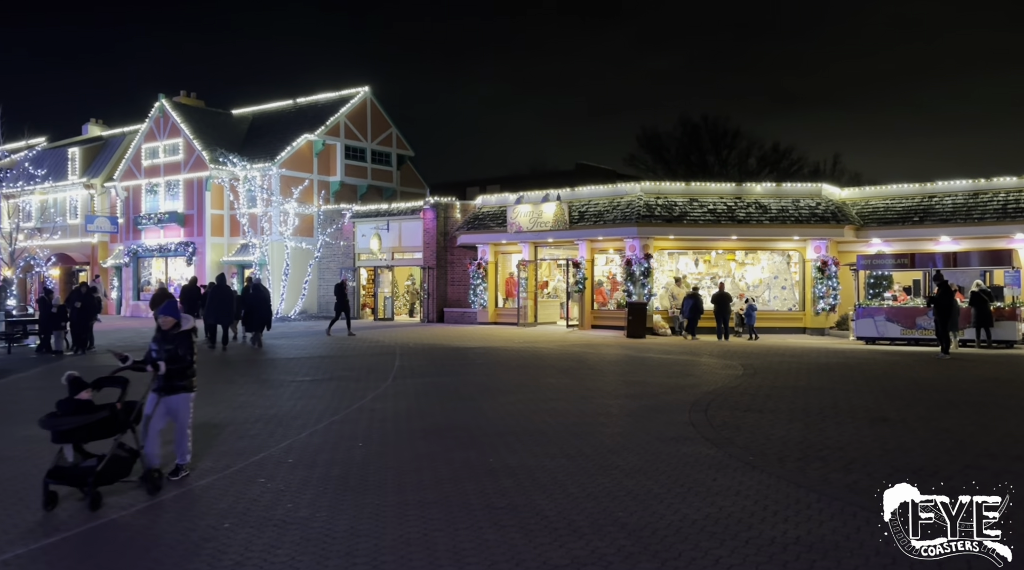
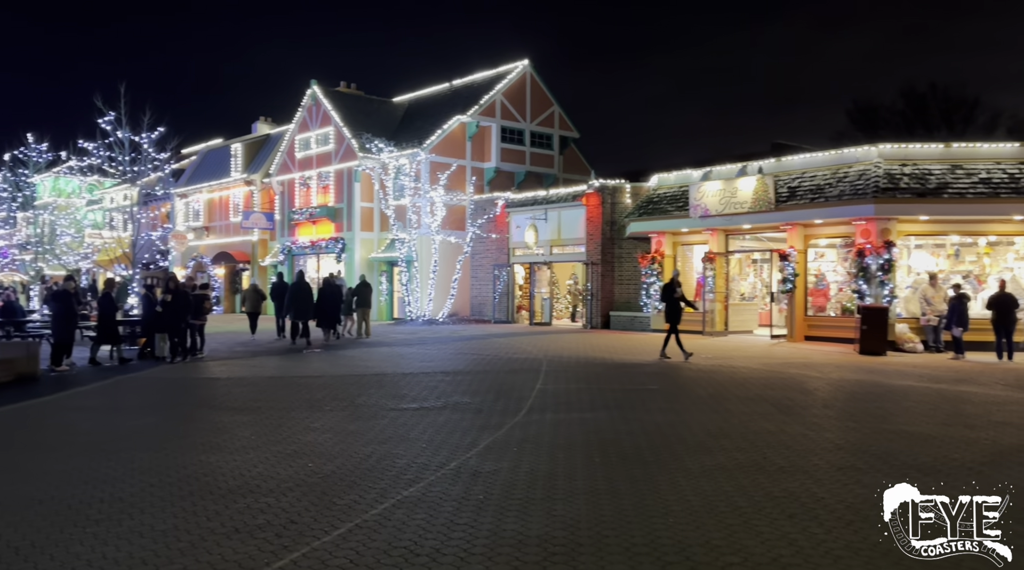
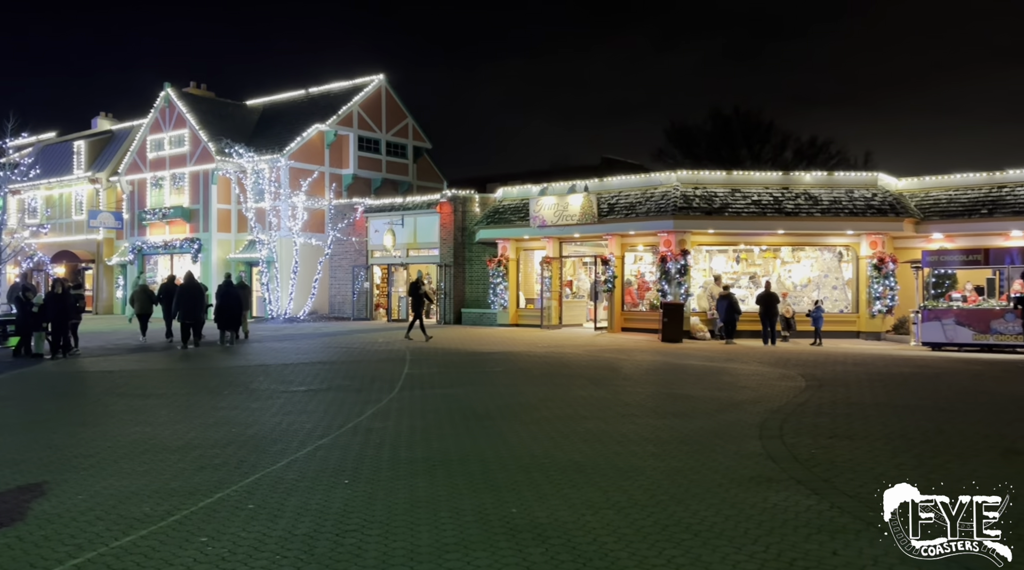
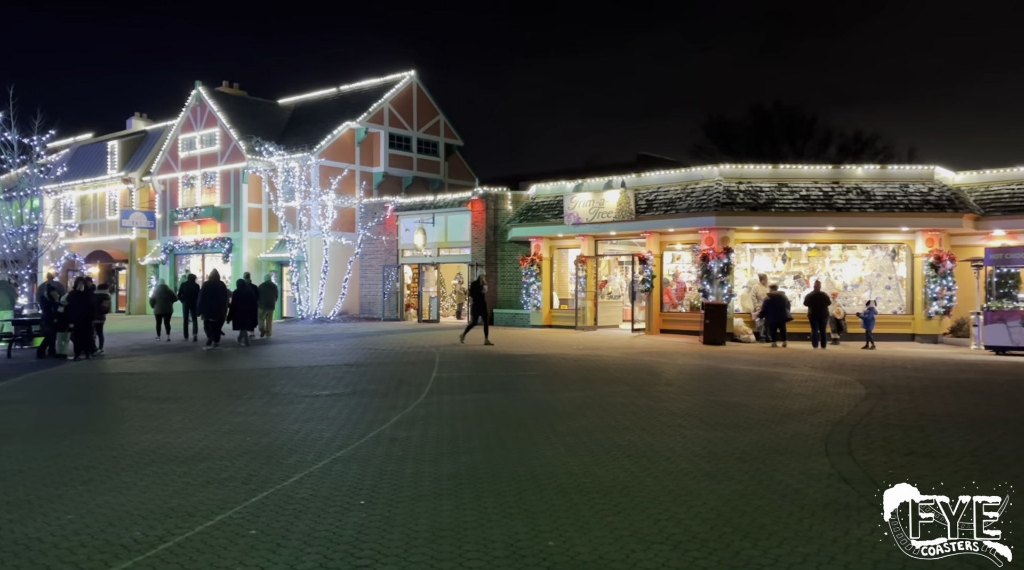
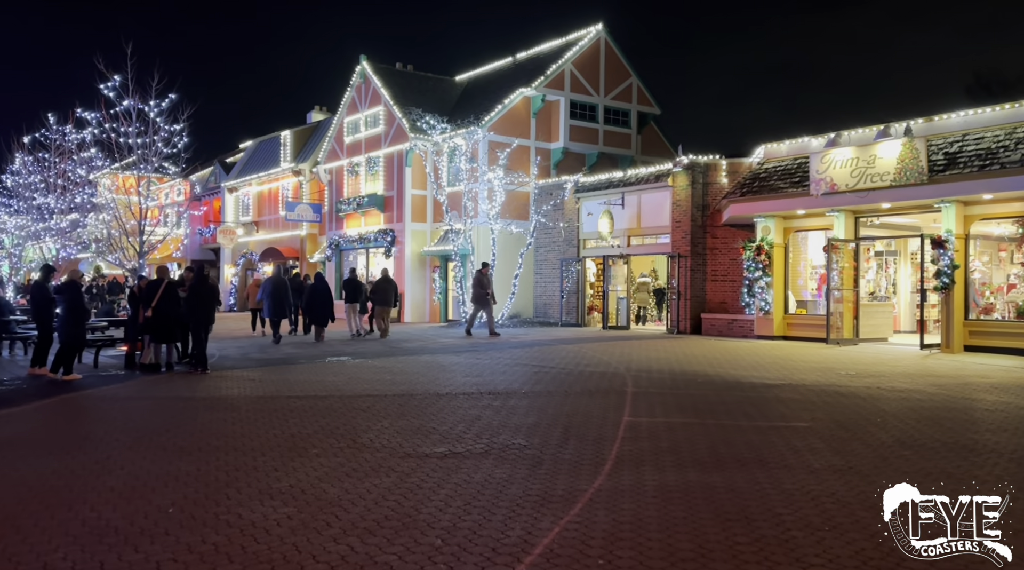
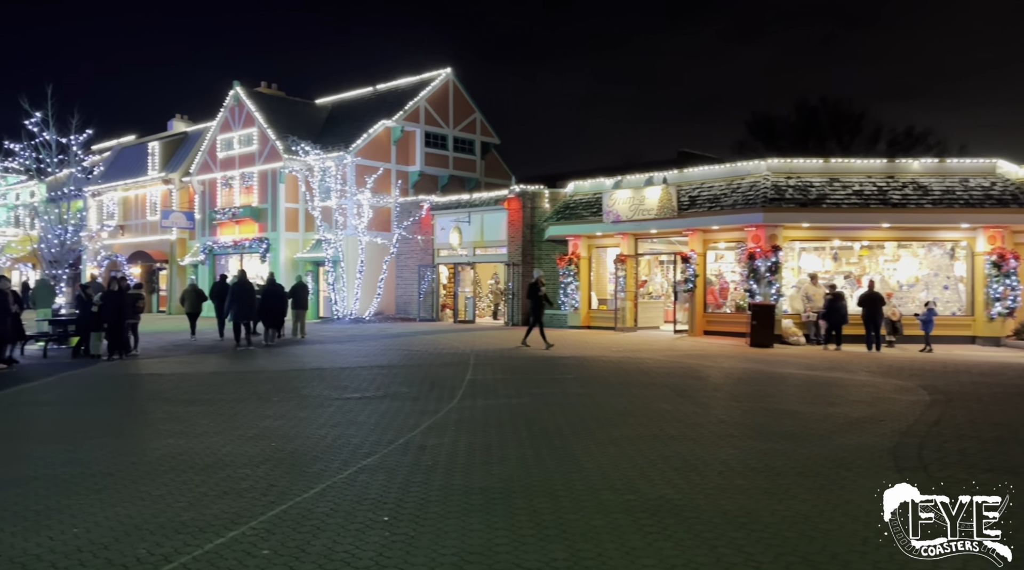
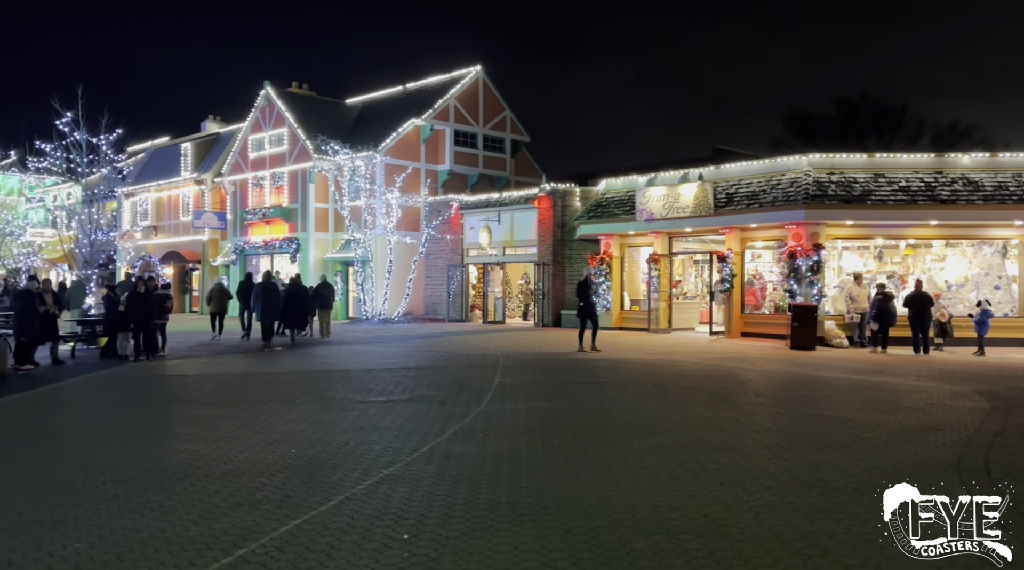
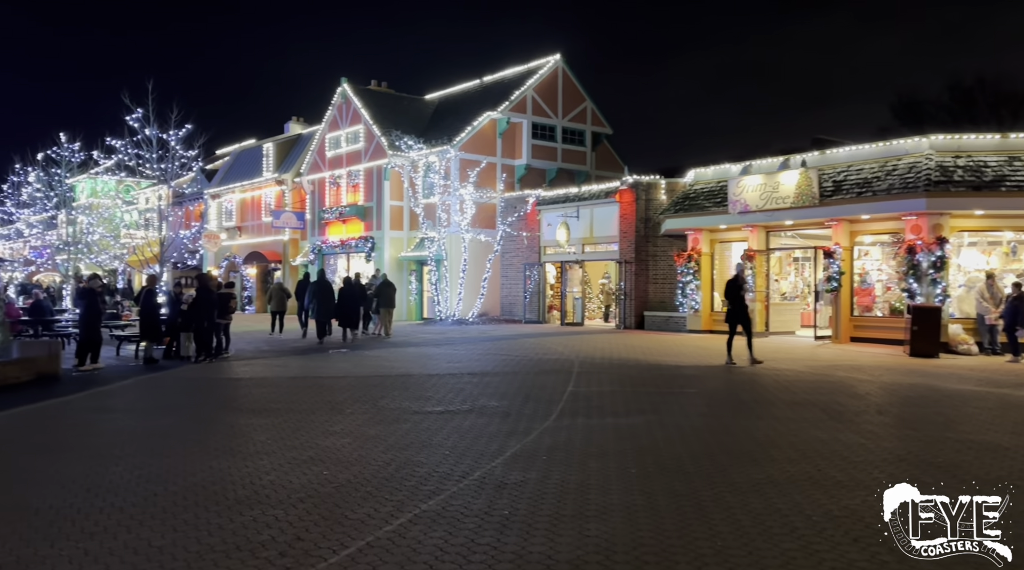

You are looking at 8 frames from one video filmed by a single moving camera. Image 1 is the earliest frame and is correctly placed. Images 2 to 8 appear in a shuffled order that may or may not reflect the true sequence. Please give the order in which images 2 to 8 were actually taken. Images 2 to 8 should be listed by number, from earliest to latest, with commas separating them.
3, 4, 6, 7, 2, 8, 5
